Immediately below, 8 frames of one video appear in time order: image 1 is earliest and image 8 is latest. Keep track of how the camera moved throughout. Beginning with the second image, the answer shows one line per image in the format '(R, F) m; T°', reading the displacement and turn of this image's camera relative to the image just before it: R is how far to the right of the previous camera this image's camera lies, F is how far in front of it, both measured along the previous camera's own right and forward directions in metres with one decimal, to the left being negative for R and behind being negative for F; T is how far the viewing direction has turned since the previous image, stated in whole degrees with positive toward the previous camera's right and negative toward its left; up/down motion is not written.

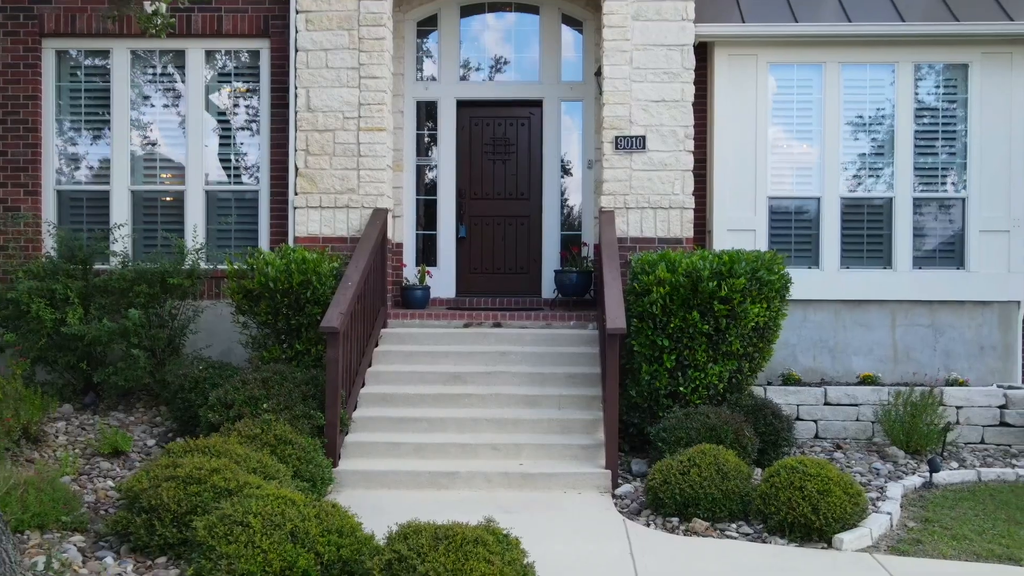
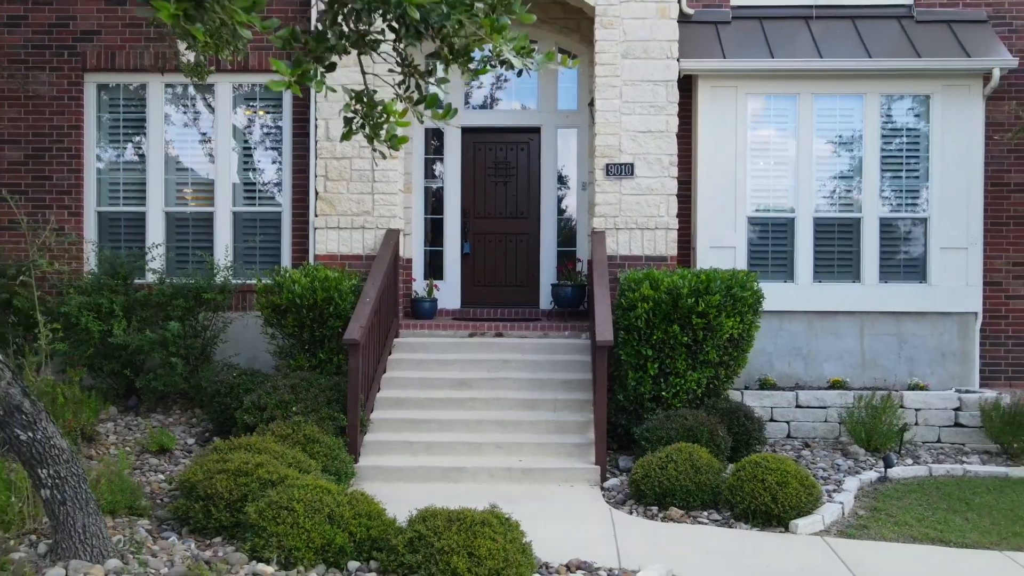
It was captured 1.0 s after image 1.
(0.0, -0.7) m; 0°
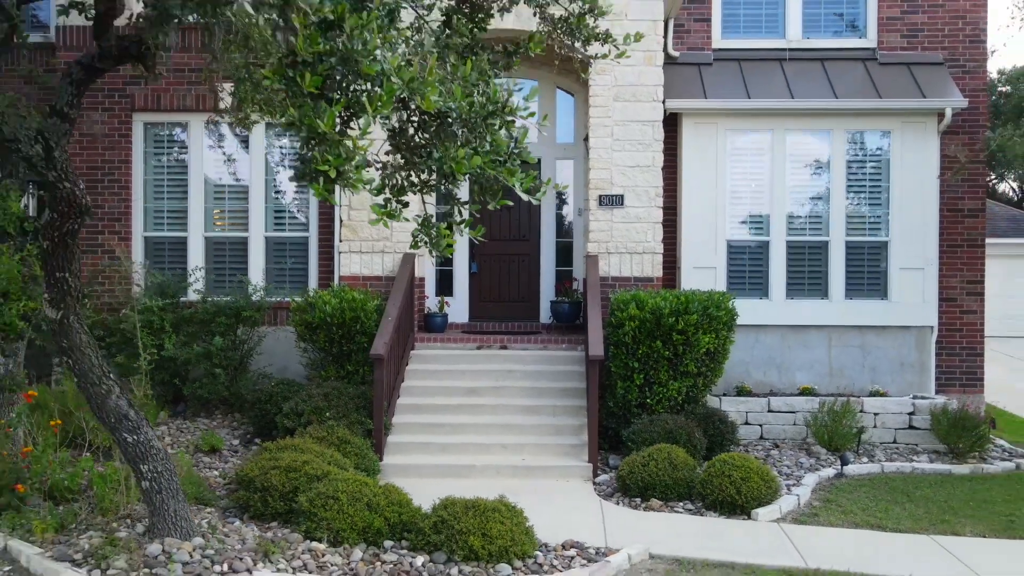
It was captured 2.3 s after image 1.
(0.0, -1.0) m; 0°
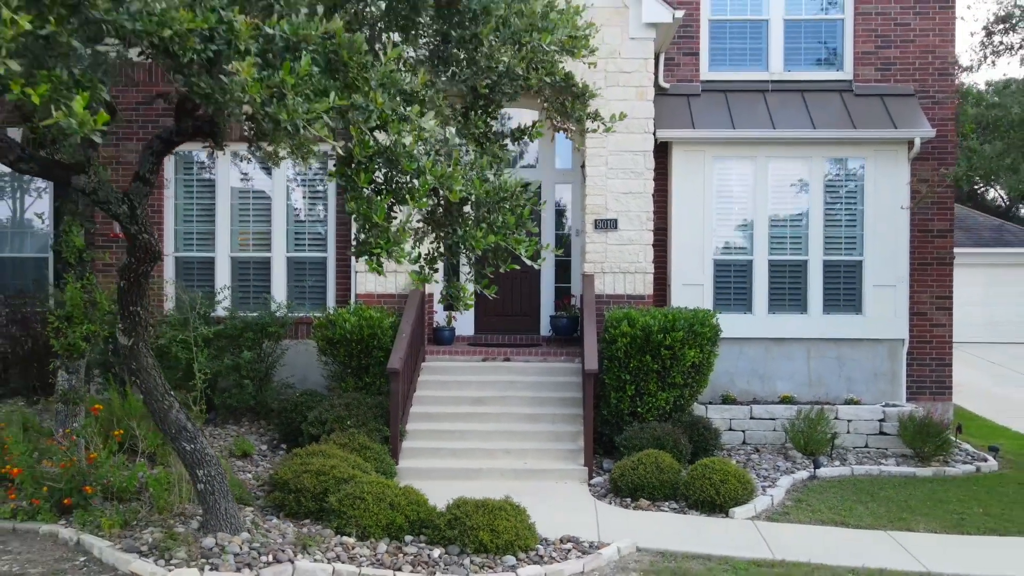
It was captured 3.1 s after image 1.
(0.0, -0.8) m; 0°
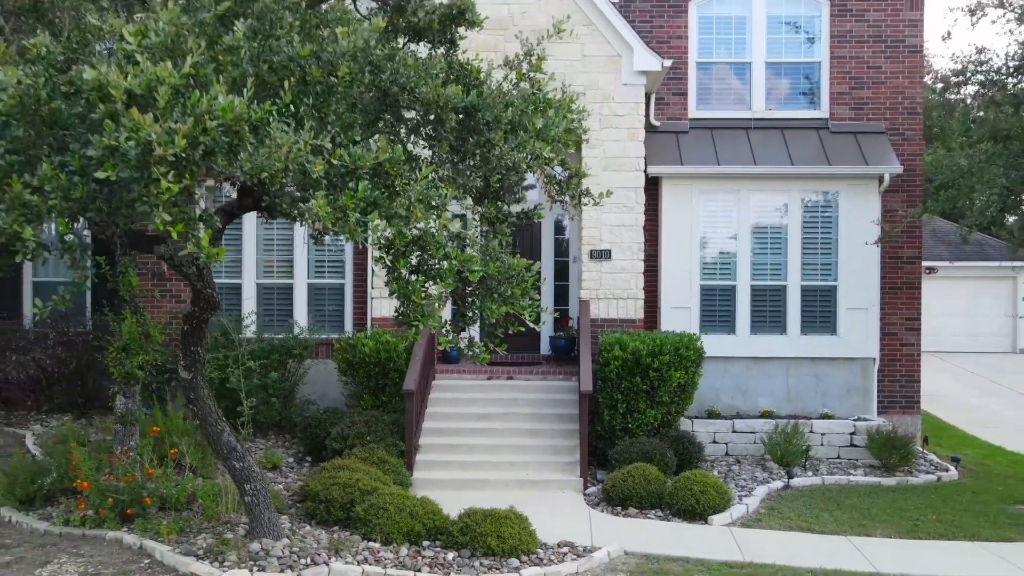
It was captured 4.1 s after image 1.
(0.0, -0.9) m; 0°
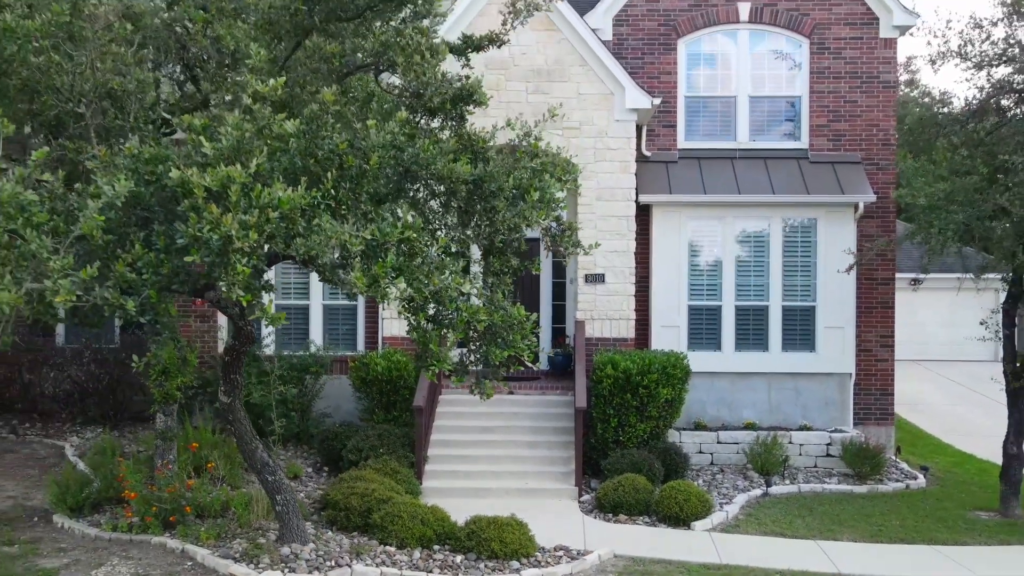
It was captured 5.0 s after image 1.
(0.0, -0.8) m; 0°
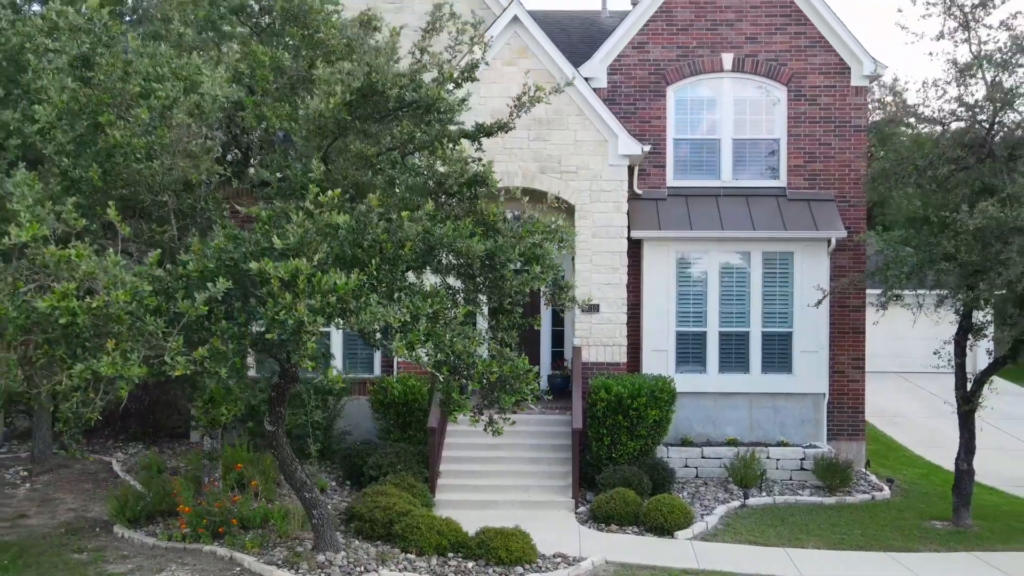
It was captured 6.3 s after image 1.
(0.0, -1.2) m; 0°
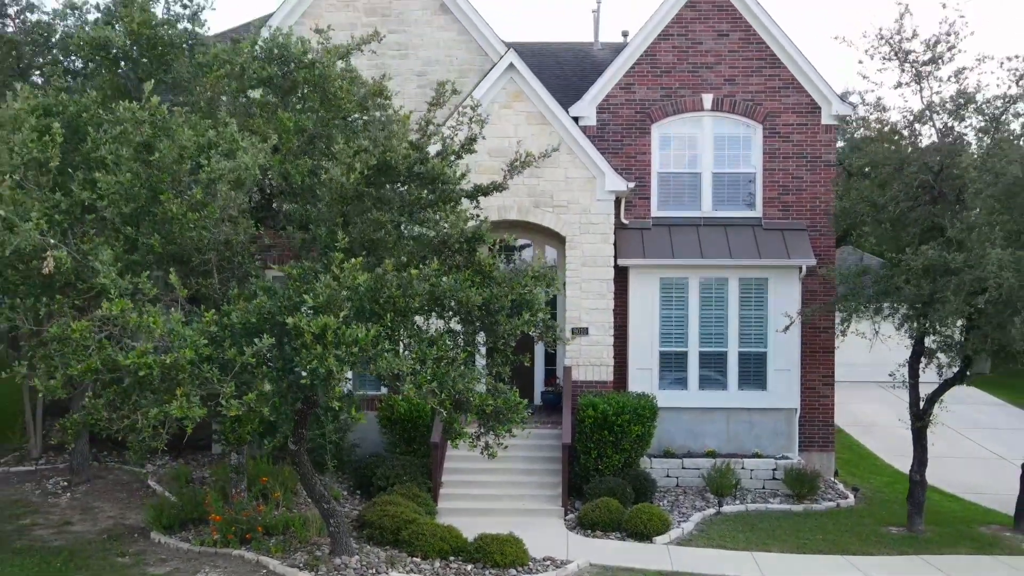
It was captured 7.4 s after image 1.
(+0.1, -1.1) m; 0°
